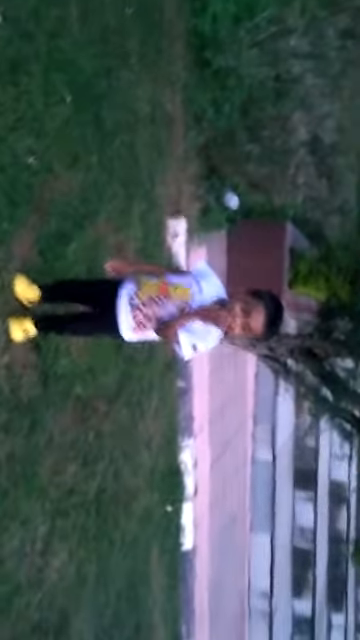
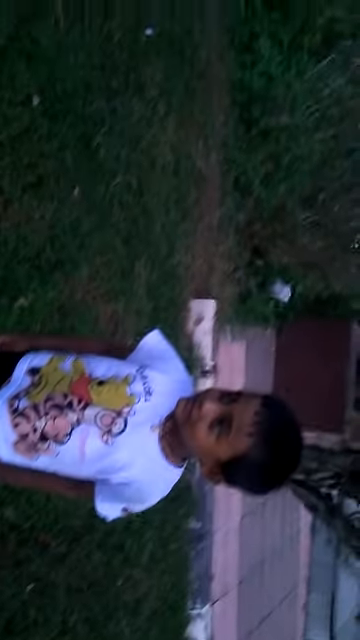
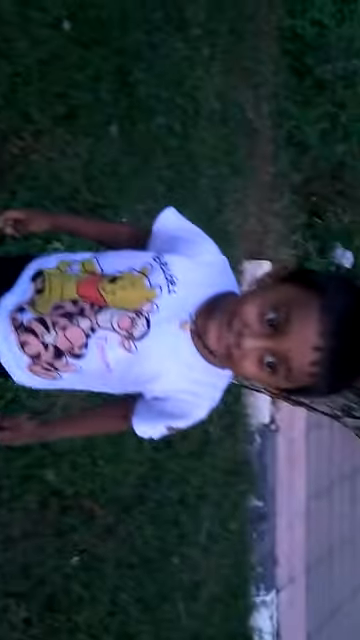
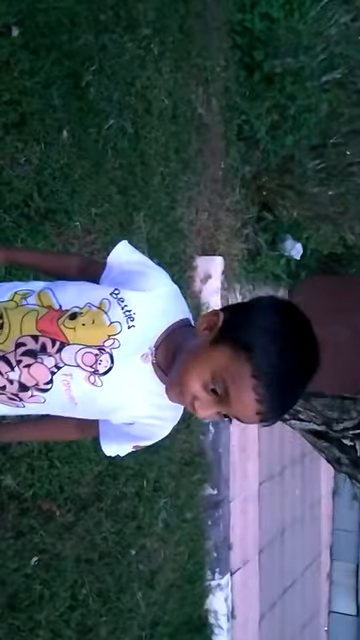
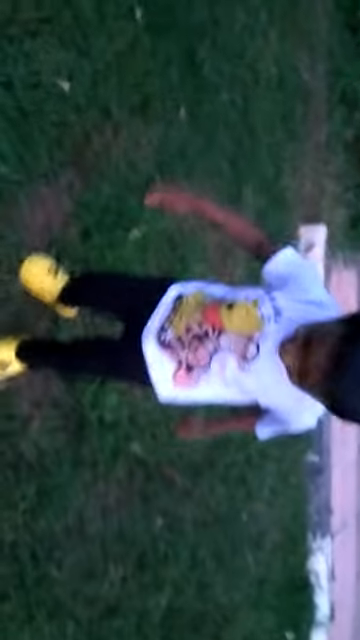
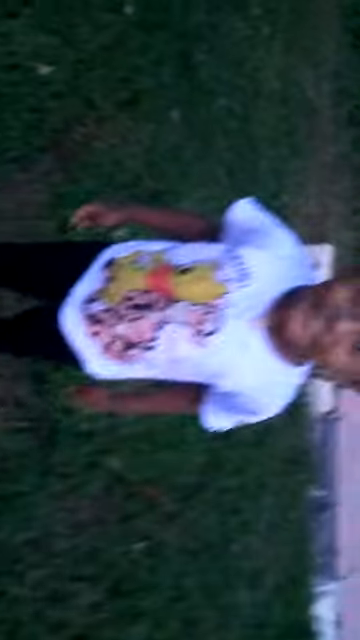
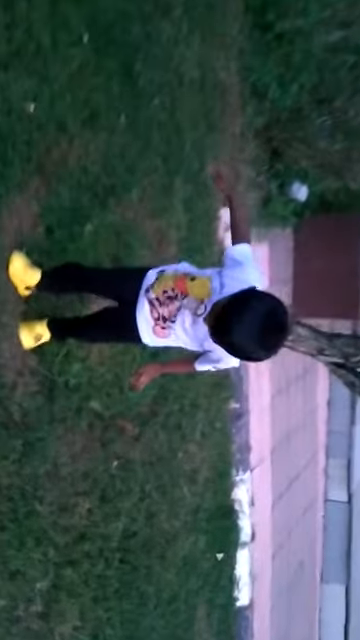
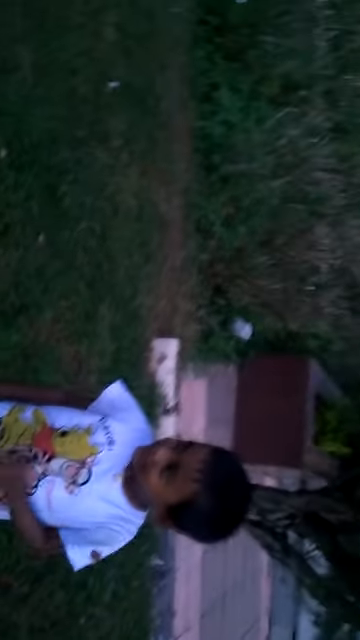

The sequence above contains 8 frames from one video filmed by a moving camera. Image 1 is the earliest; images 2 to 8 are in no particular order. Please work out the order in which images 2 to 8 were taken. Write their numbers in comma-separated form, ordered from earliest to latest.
7, 5, 6, 3, 4, 2, 8
